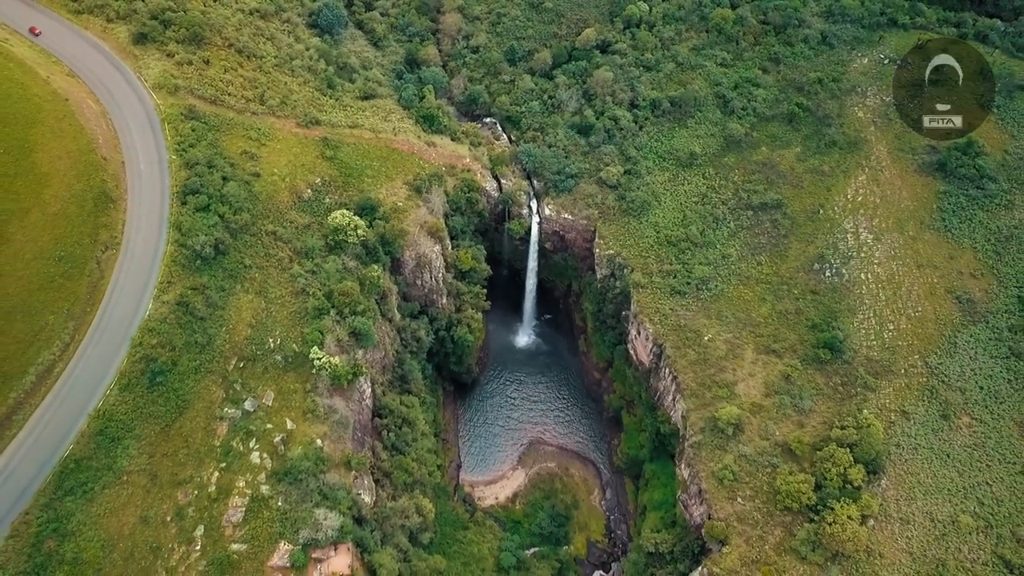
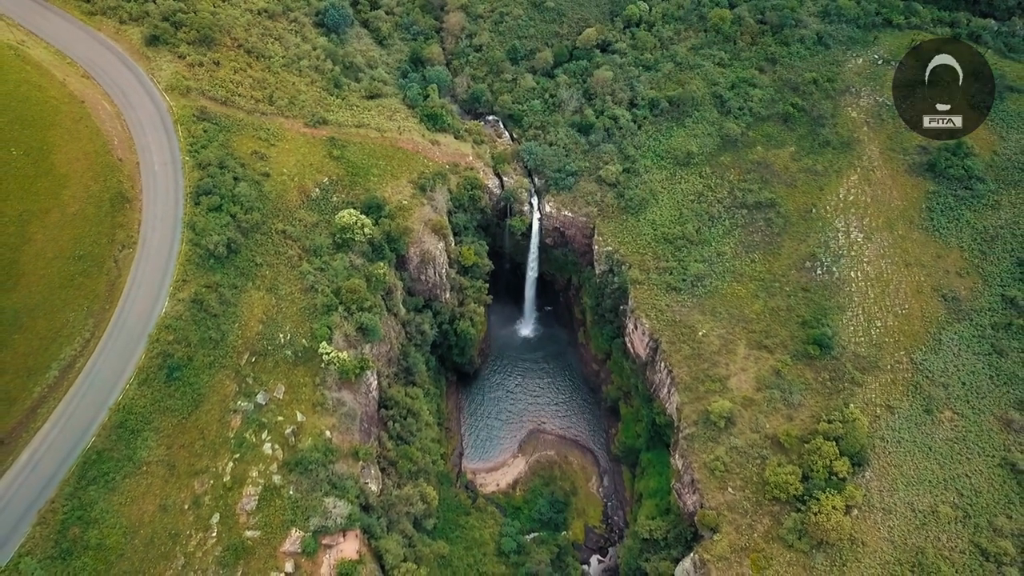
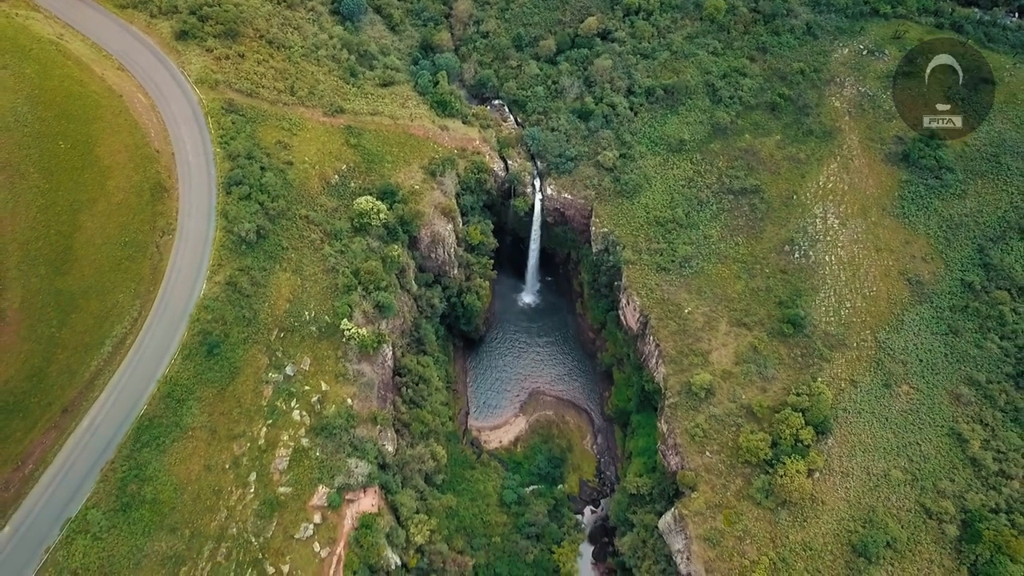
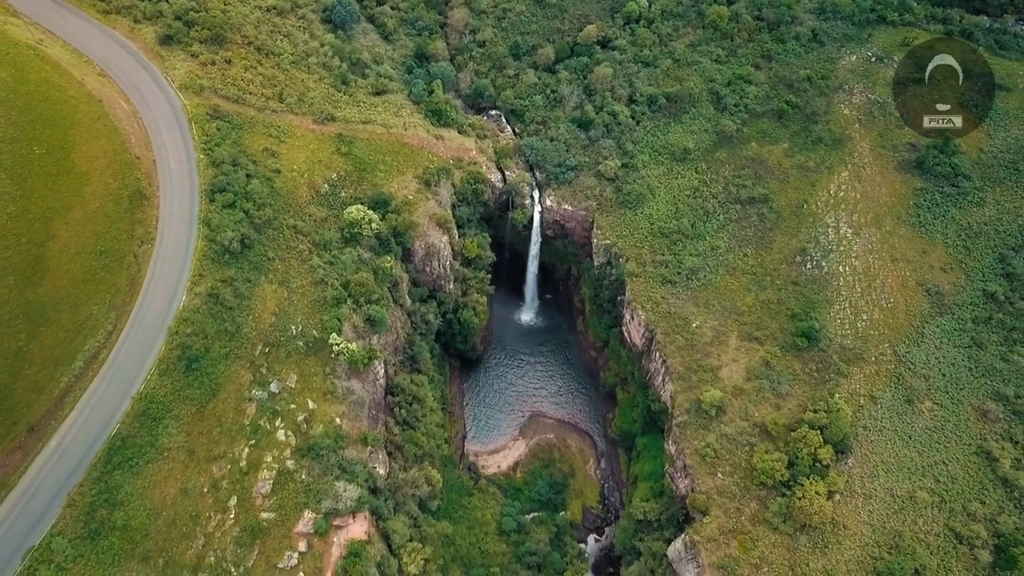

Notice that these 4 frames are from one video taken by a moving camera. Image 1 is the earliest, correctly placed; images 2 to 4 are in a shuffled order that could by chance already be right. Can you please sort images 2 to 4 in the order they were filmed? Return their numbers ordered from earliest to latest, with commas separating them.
2, 4, 3
